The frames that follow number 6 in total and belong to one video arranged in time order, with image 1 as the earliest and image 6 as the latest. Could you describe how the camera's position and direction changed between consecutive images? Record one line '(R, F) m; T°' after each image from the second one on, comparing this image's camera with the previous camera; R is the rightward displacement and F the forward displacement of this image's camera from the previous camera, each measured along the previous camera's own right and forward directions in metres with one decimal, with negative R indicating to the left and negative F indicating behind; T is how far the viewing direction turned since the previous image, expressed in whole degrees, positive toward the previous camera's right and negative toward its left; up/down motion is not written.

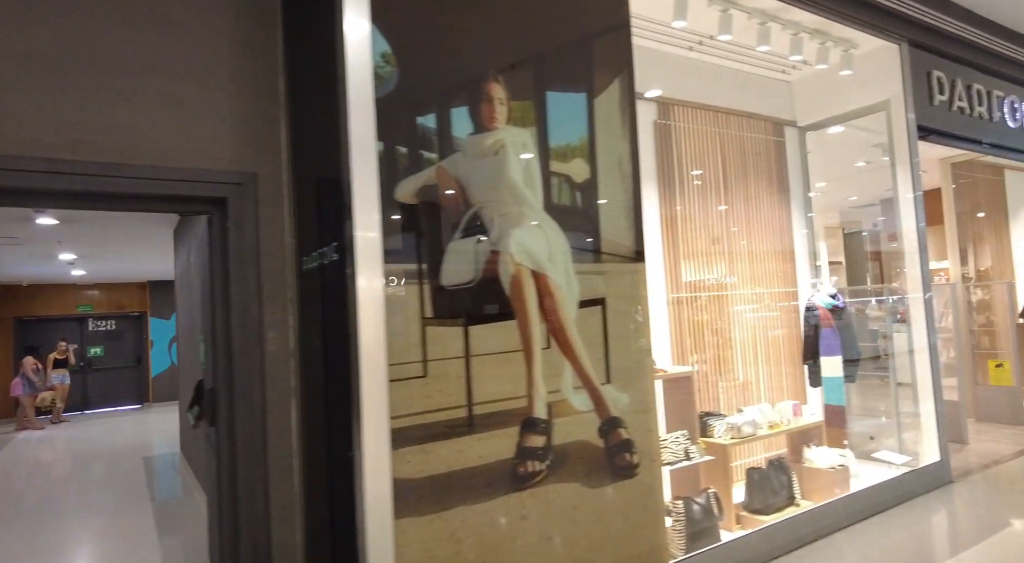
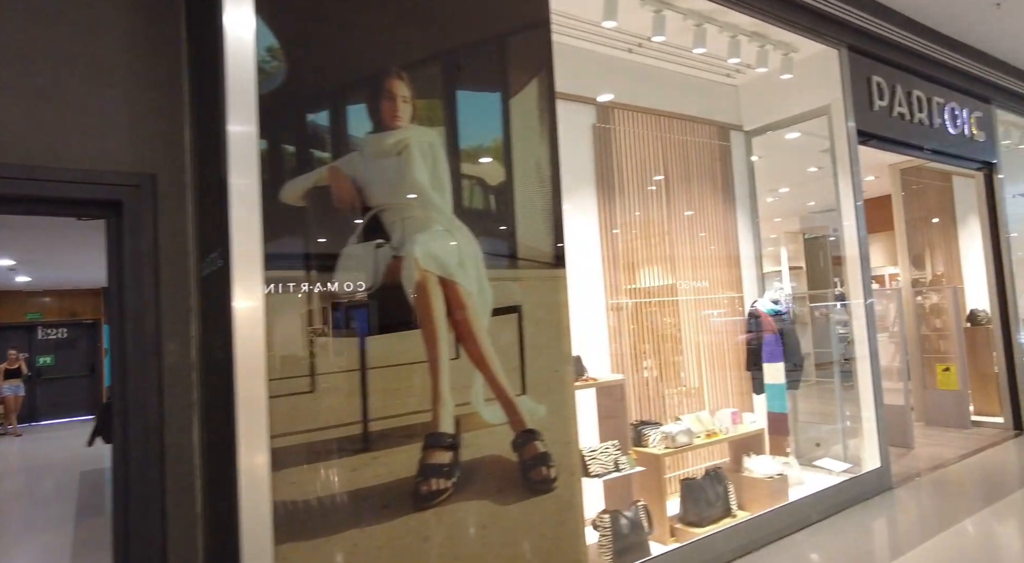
(+0.2, +0.1) m; +2°
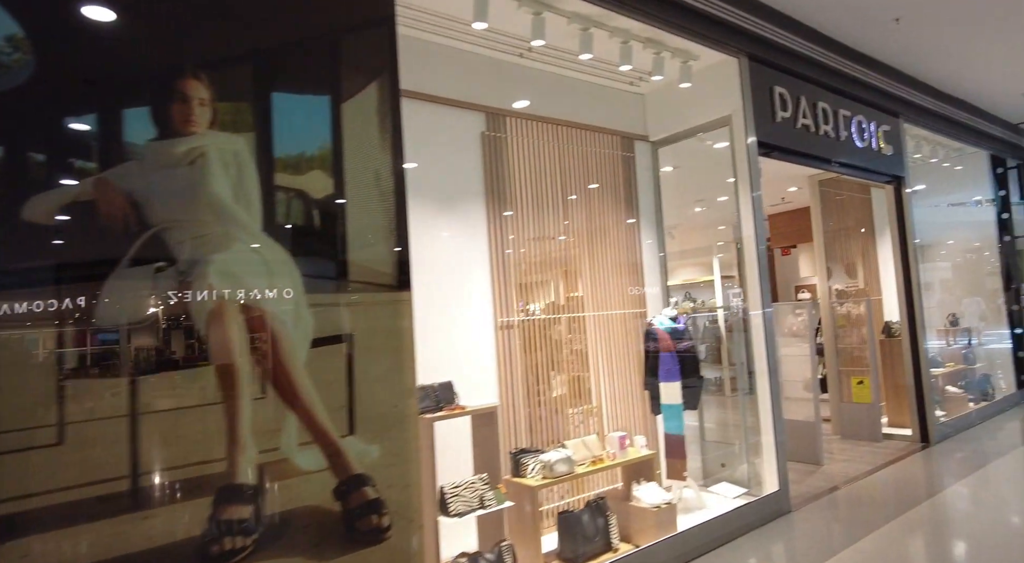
(+0.4, +0.2) m; +4°
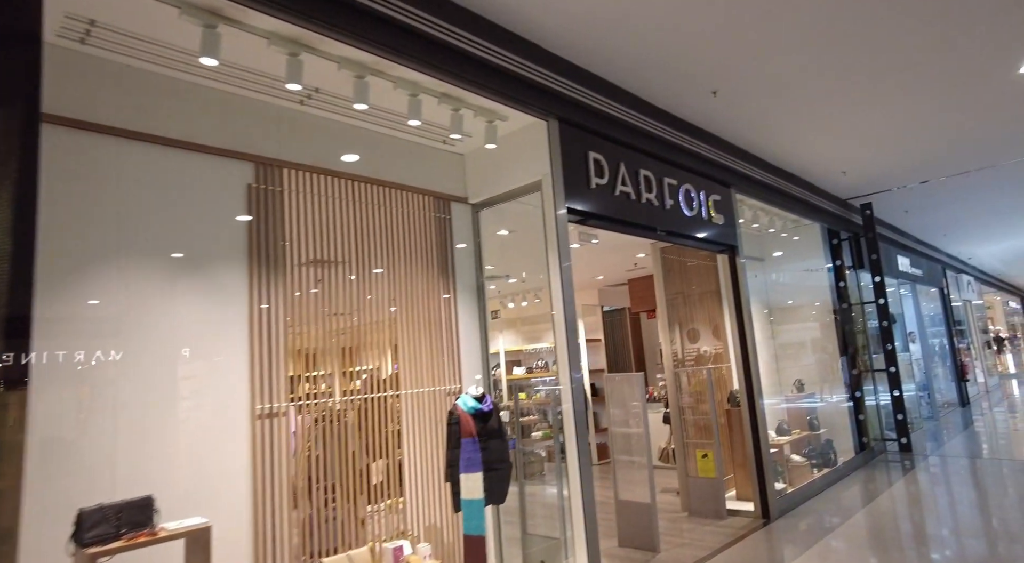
(+0.6, +0.4) m; +9°
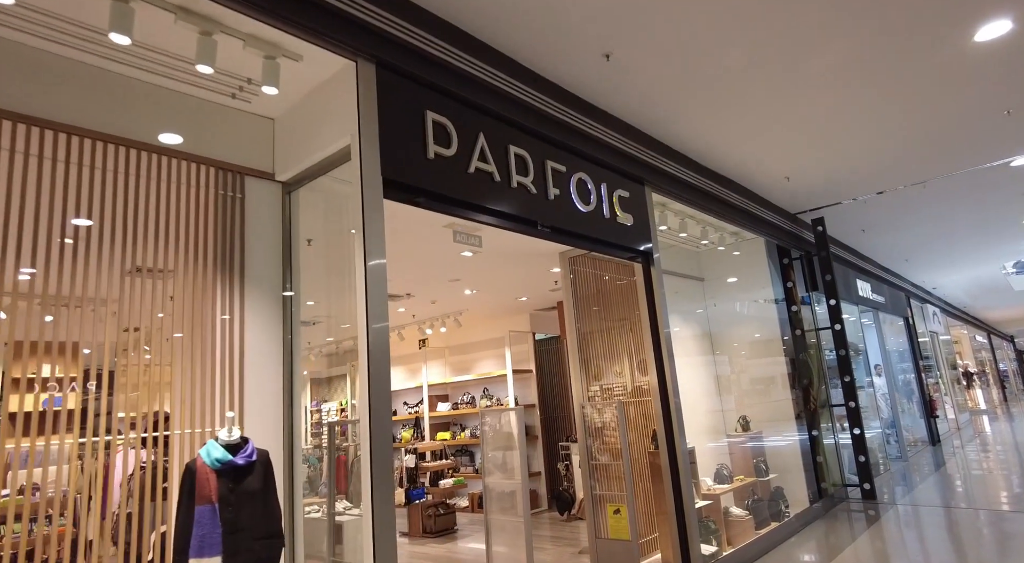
(+0.8, +1.0) m; +2°
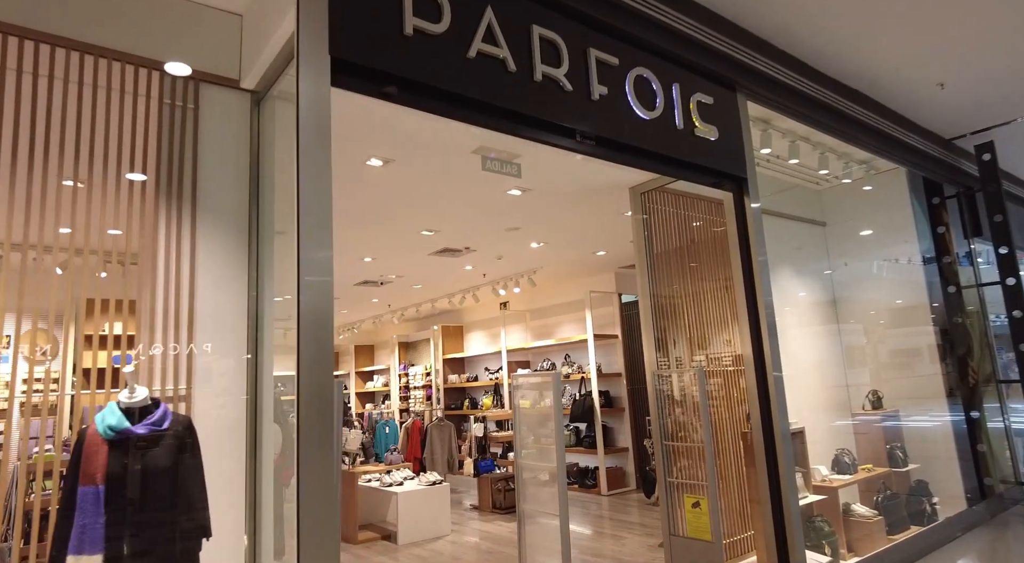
(+0.3, +0.8) m; -11°
